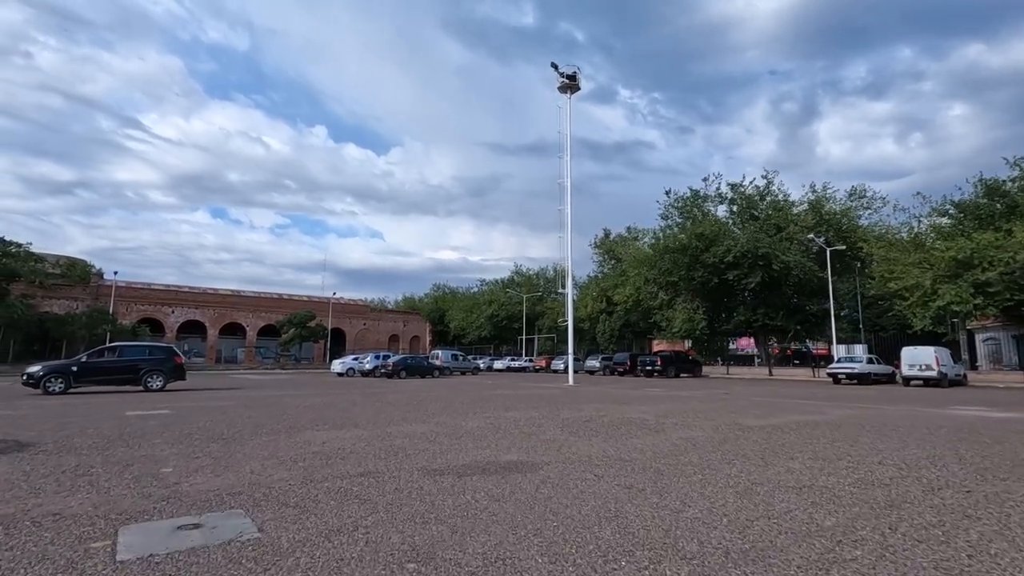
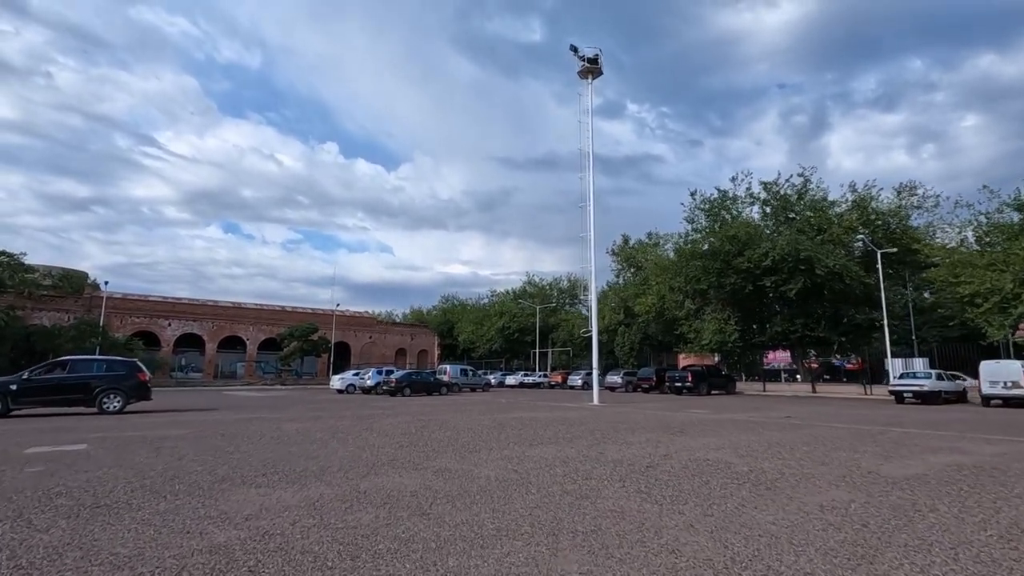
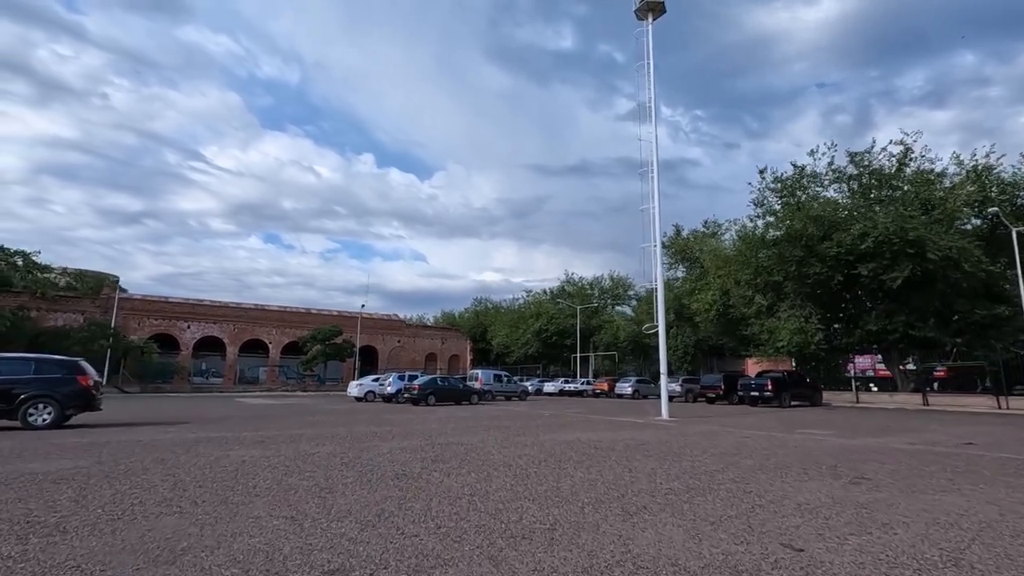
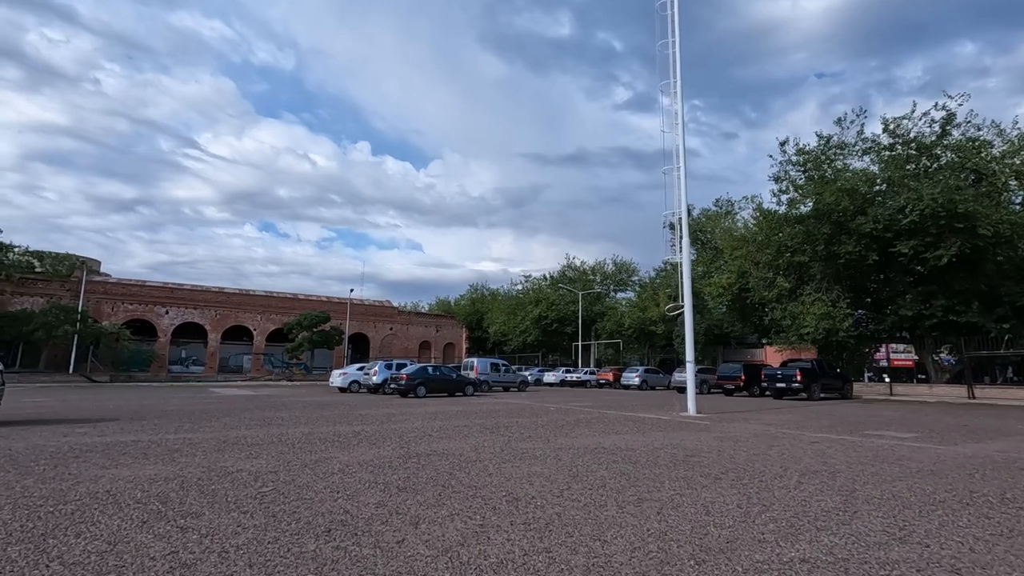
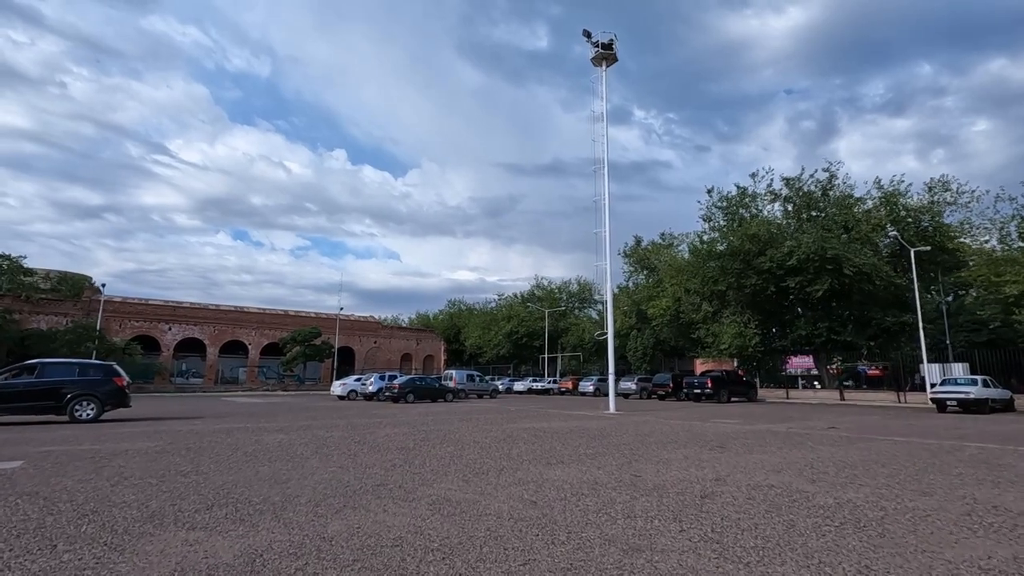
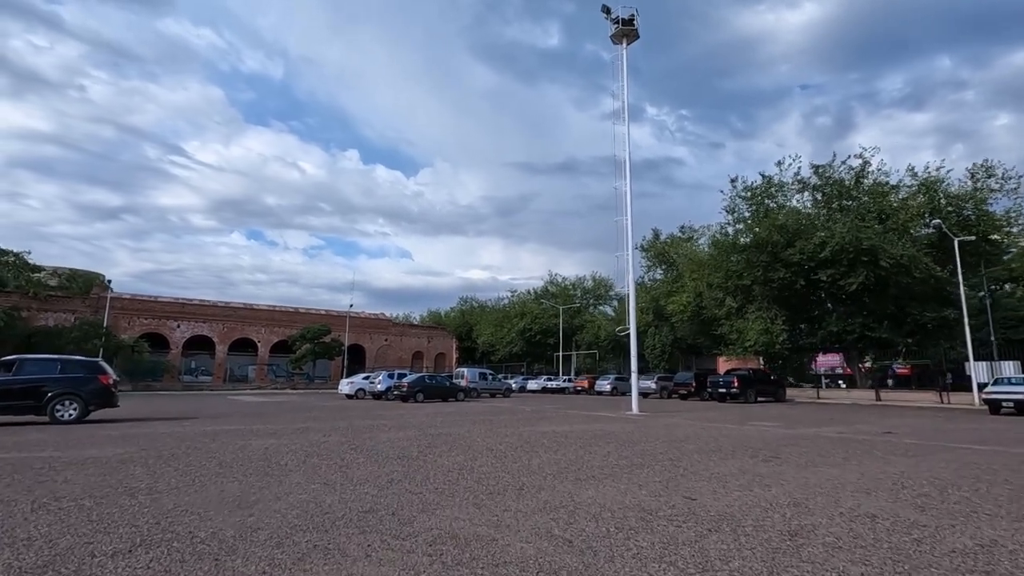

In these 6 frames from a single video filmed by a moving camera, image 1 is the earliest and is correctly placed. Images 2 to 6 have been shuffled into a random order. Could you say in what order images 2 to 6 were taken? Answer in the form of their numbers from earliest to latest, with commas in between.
2, 5, 6, 3, 4
